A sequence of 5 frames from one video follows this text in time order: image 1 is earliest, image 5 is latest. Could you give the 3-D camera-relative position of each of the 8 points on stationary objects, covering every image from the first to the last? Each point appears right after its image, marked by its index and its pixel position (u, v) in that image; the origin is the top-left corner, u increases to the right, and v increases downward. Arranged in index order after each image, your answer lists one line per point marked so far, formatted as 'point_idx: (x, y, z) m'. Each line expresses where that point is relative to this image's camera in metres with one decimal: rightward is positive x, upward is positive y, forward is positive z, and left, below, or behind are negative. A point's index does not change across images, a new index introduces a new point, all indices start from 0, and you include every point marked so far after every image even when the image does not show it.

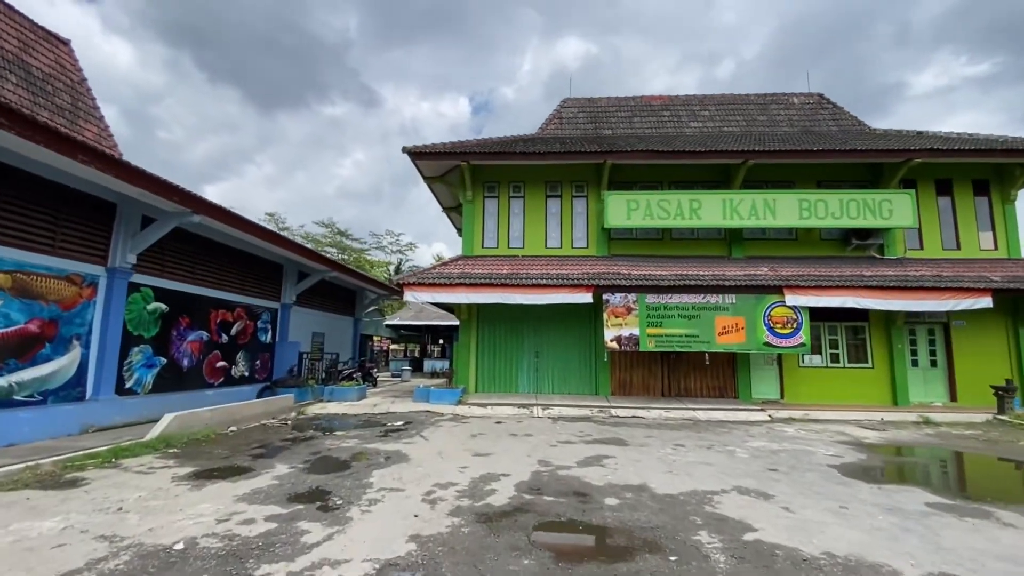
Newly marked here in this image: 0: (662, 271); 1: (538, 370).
0: (+4.1, +0.4, +12.8) m
1: (+0.7, -2.4, +13.5) m
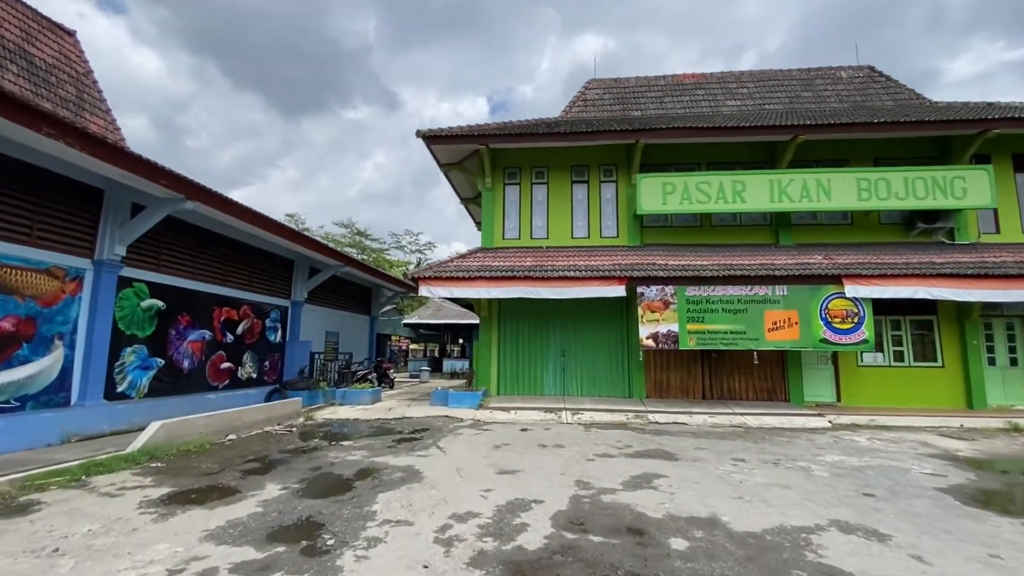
0: (+4.7, +0.7, +11.5) m
1: (+1.4, -2.2, +12.4) m
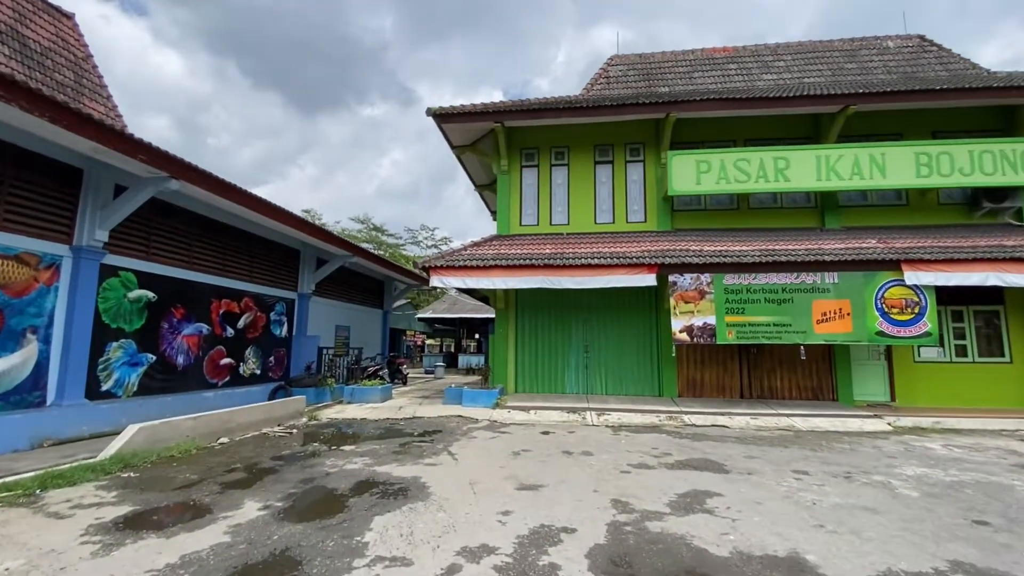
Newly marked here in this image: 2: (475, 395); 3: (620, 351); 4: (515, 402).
0: (+5.1, +0.9, +10.5) m
1: (+1.8, -1.9, +11.5) m
2: (-0.8, -2.4, +10.4) m
3: (+2.6, -1.5, +11.4) m
4: (0.0, -2.5, +10.3) m
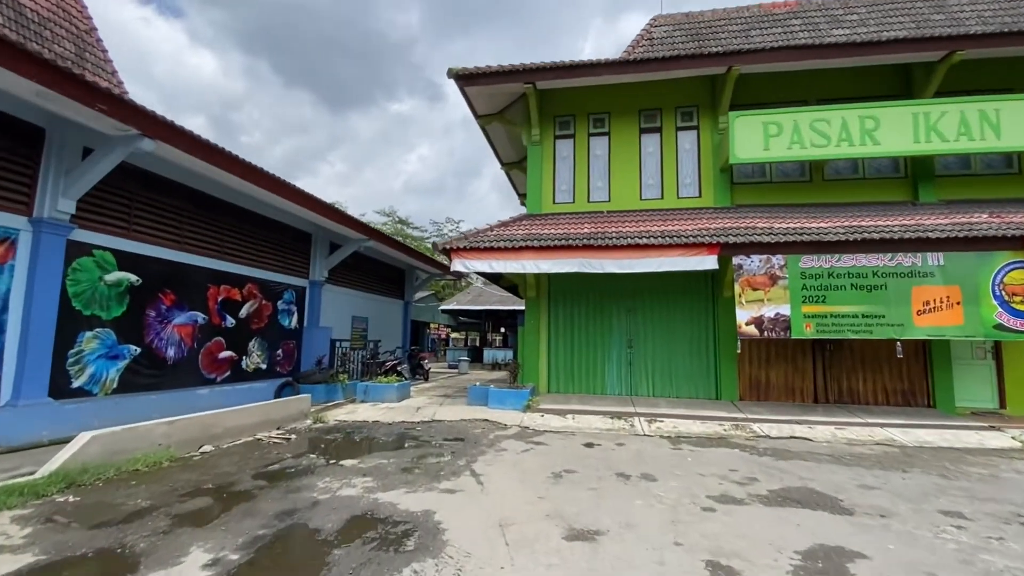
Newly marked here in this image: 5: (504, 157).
0: (+5.7, +1.2, +8.8) m
1: (+2.5, -1.6, +10.0) m
2: (-0.2, -2.1, +9.0) m
3: (+3.3, -1.2, +9.9) m
4: (+0.7, -2.2, +9.0) m
5: (-0.2, +3.7, +13.5) m
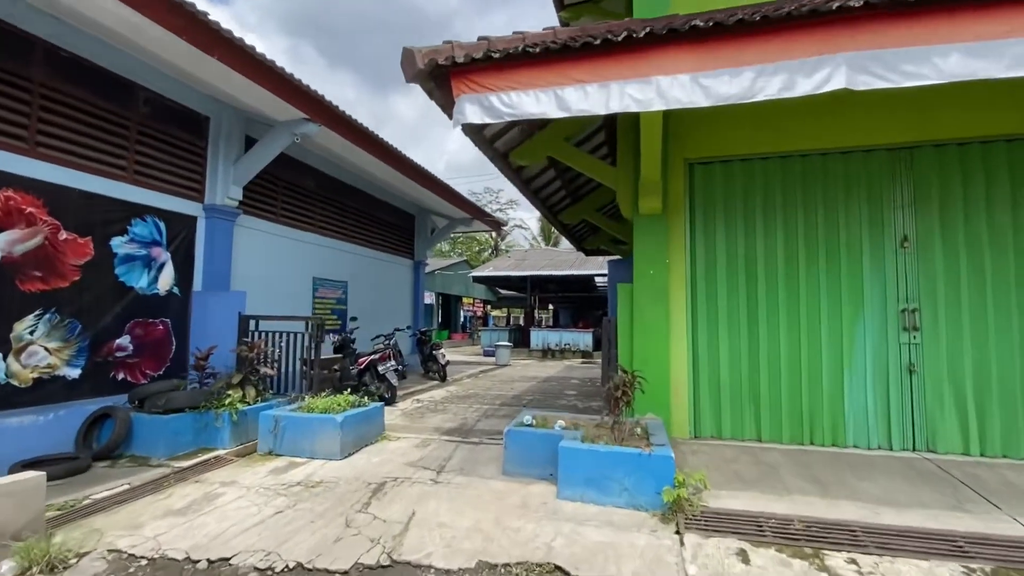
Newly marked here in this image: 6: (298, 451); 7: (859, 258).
0: (+6.4, +2.1, +2.3) m
1: (+3.4, -0.7, +3.9) m
2: (+0.6, -1.2, +3.3) m
3: (+4.1, -0.3, +3.7) m
4: (+1.5, -1.4, +3.1) m
5: (+0.9, +4.8, +7.4) m
6: (-1.9, -1.5, +4.4) m
7: (+3.0, +0.3, +4.1) m
